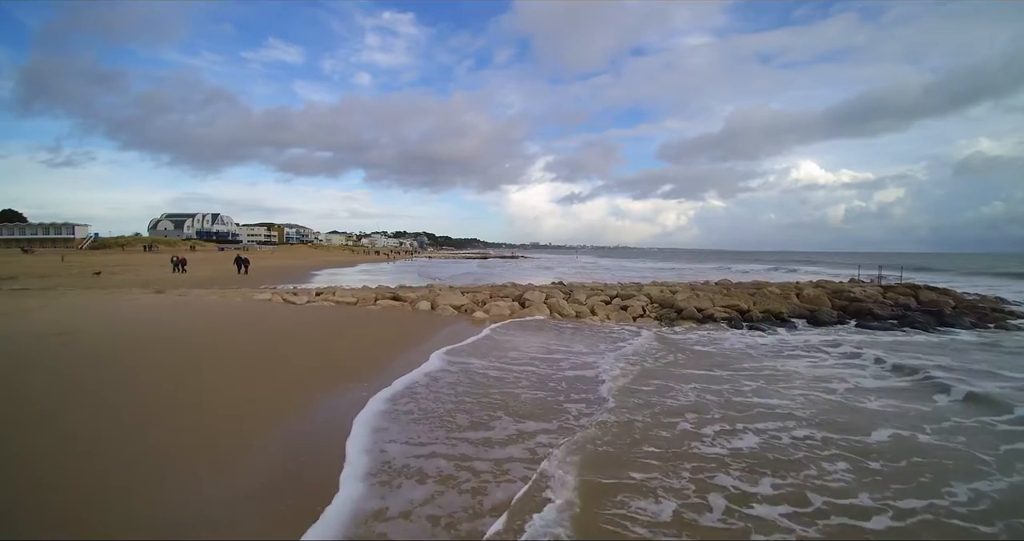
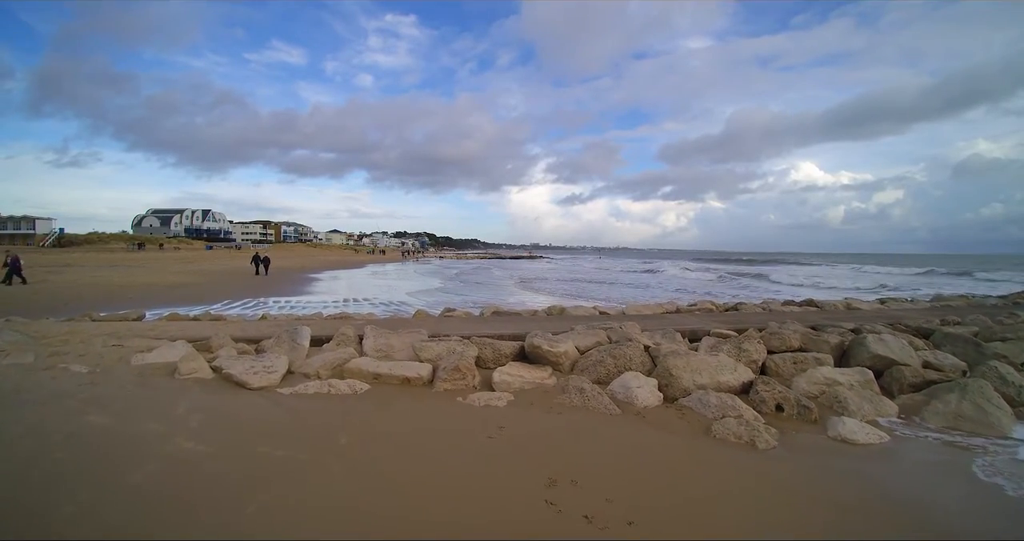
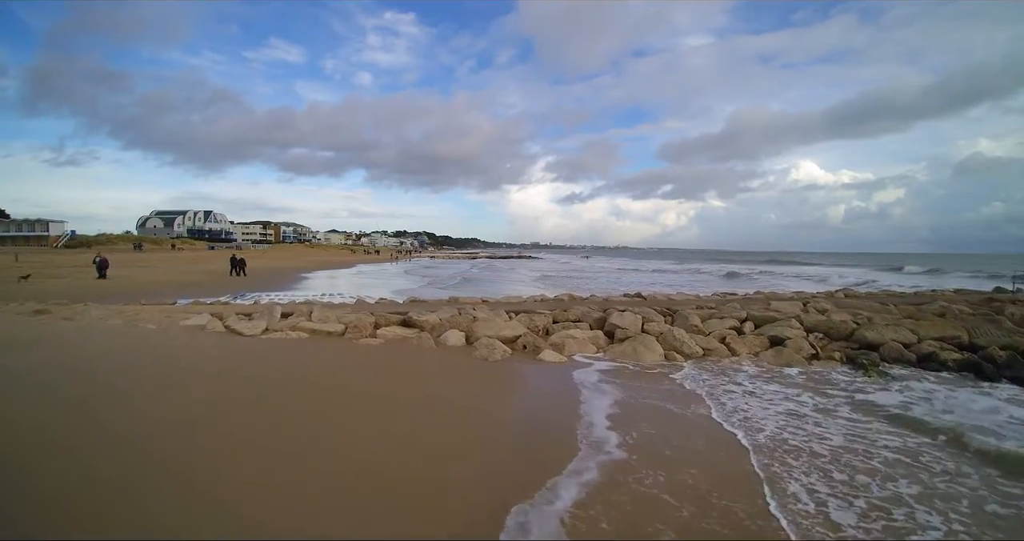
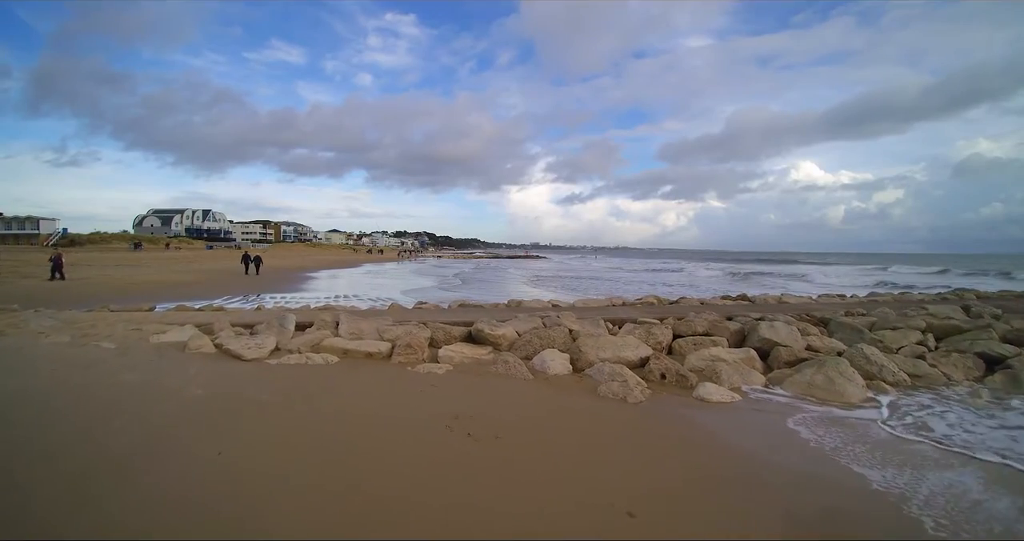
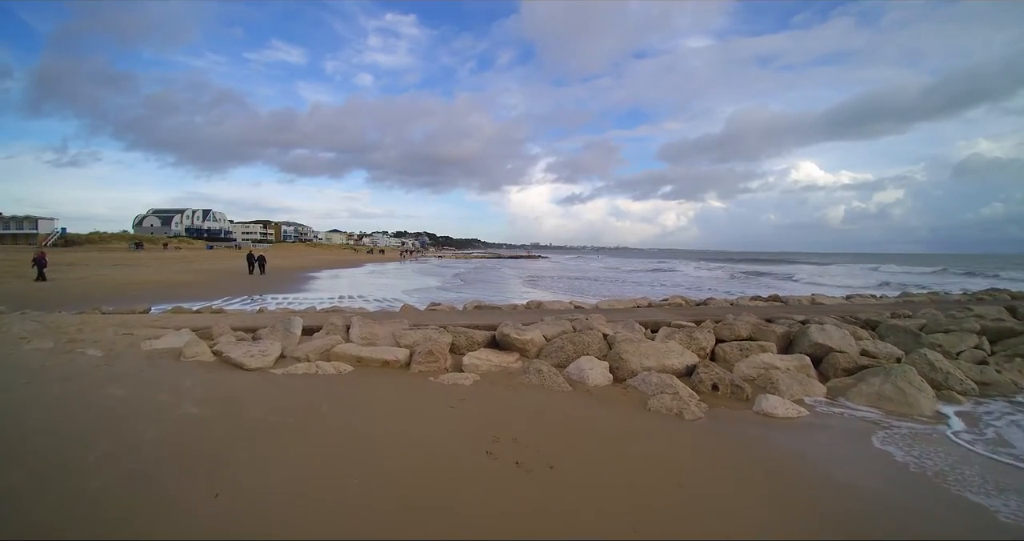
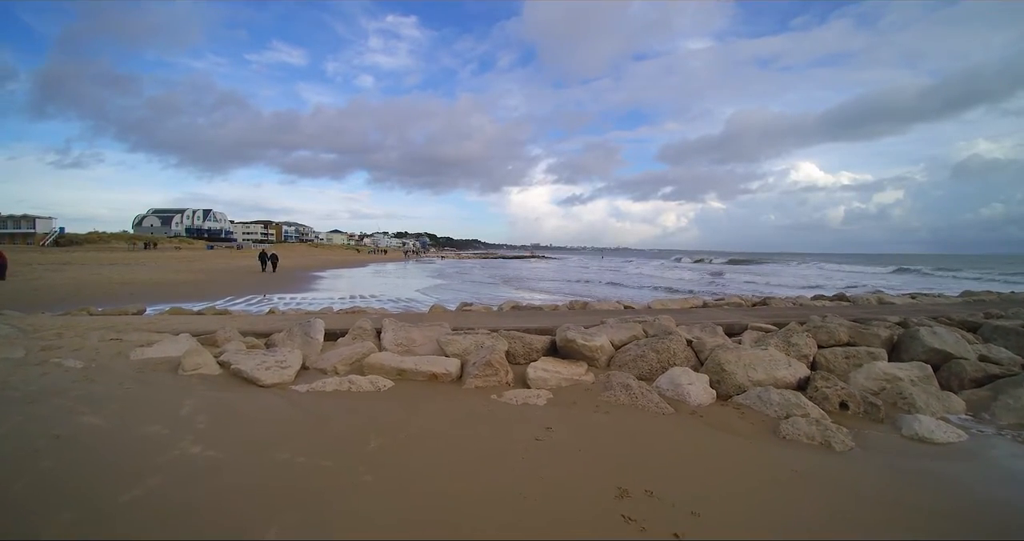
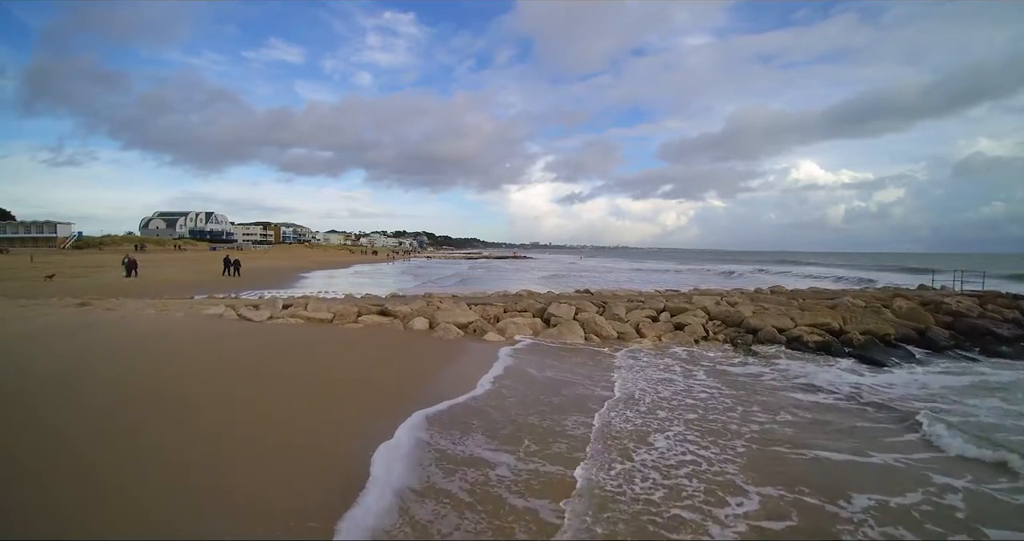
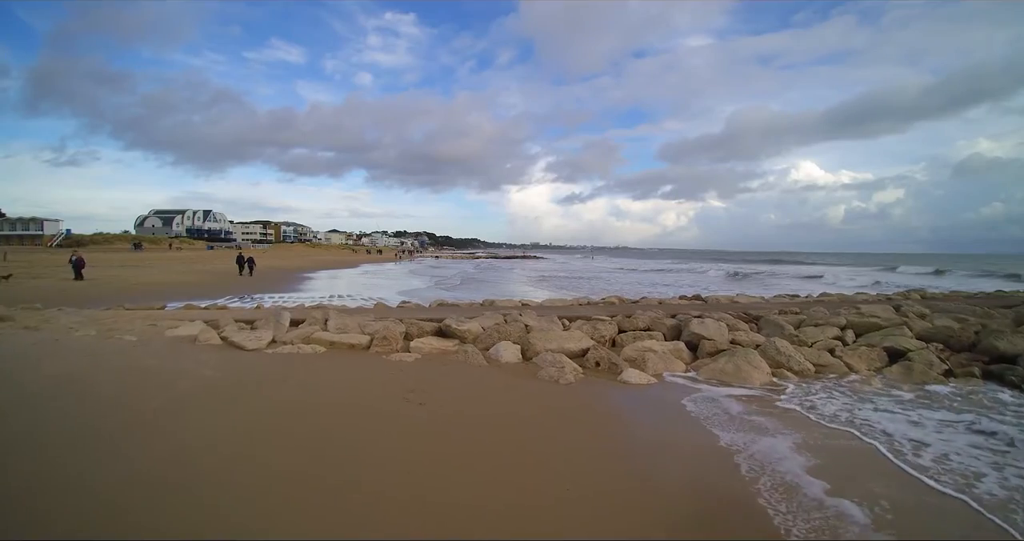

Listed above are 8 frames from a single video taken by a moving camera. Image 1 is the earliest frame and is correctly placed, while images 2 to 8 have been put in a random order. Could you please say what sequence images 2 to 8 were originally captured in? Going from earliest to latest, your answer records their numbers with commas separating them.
7, 3, 8, 4, 5, 2, 6
